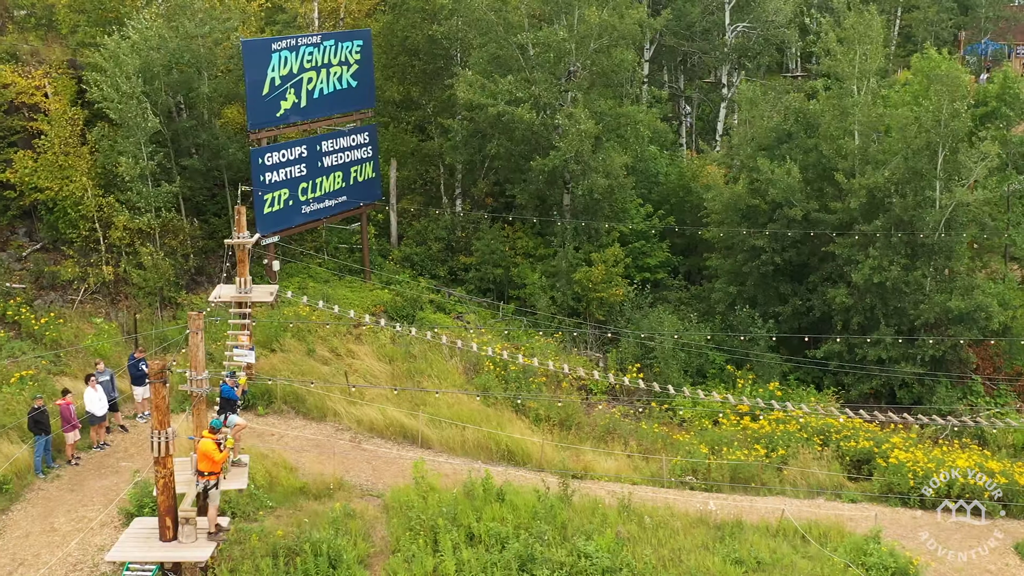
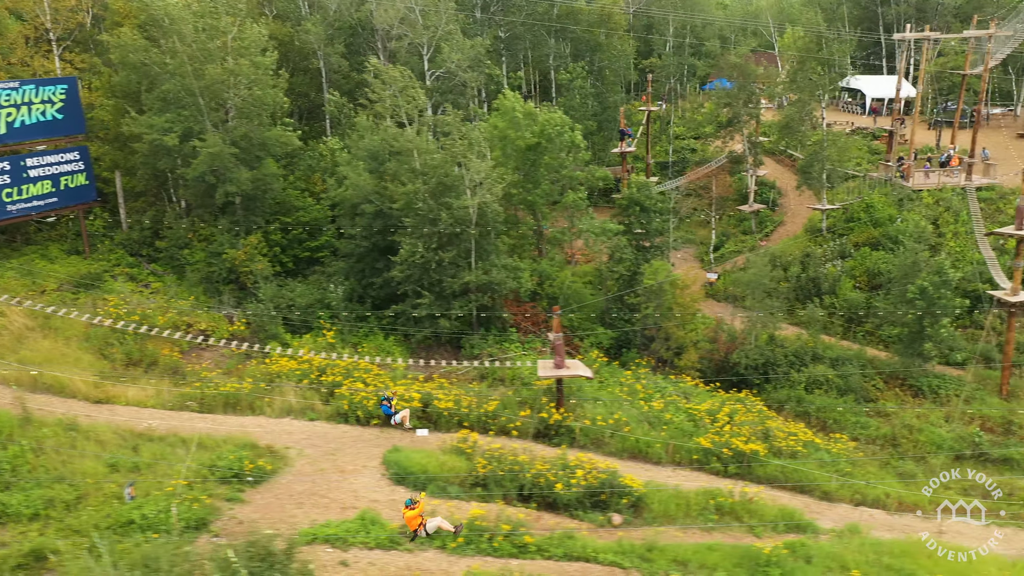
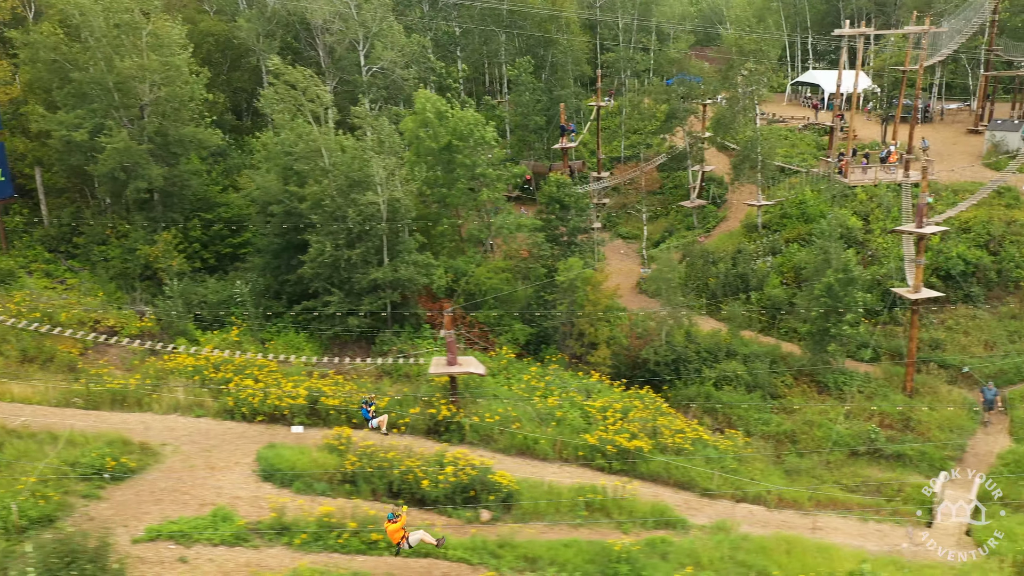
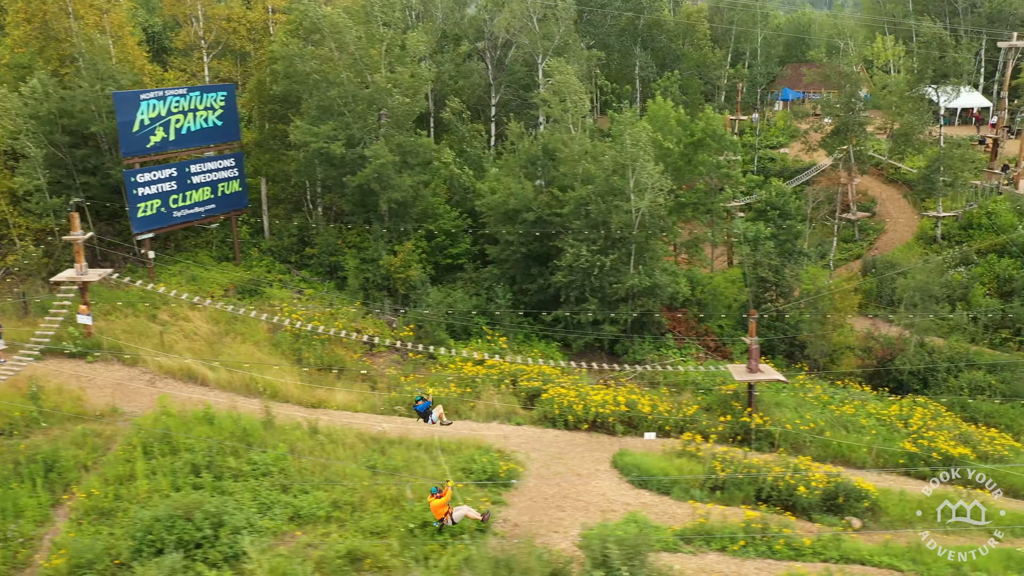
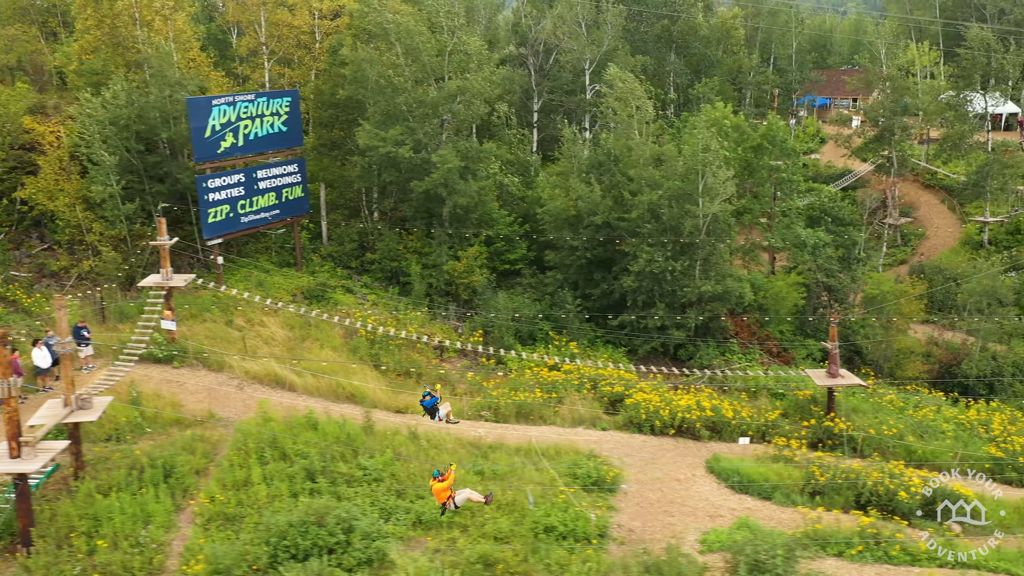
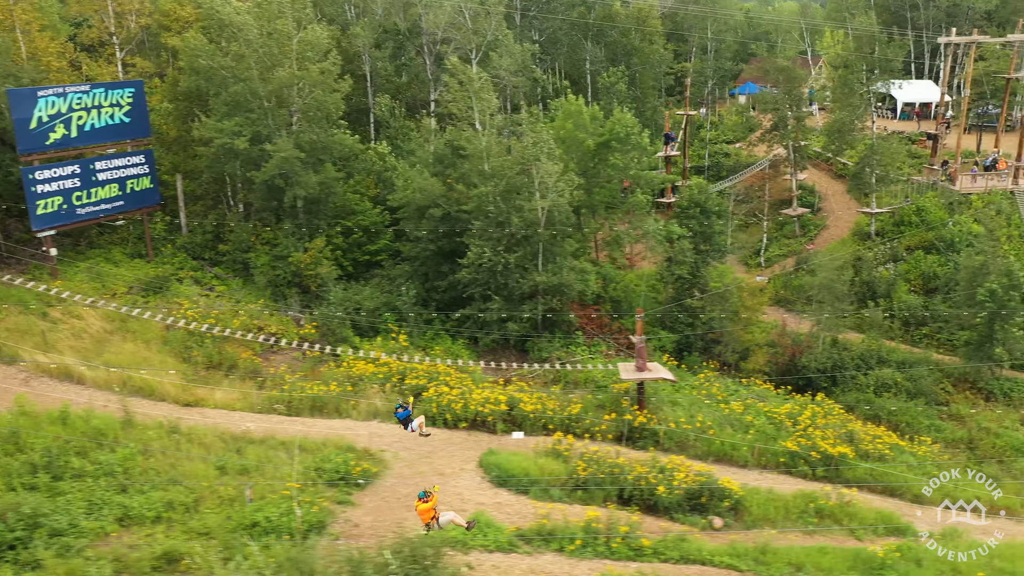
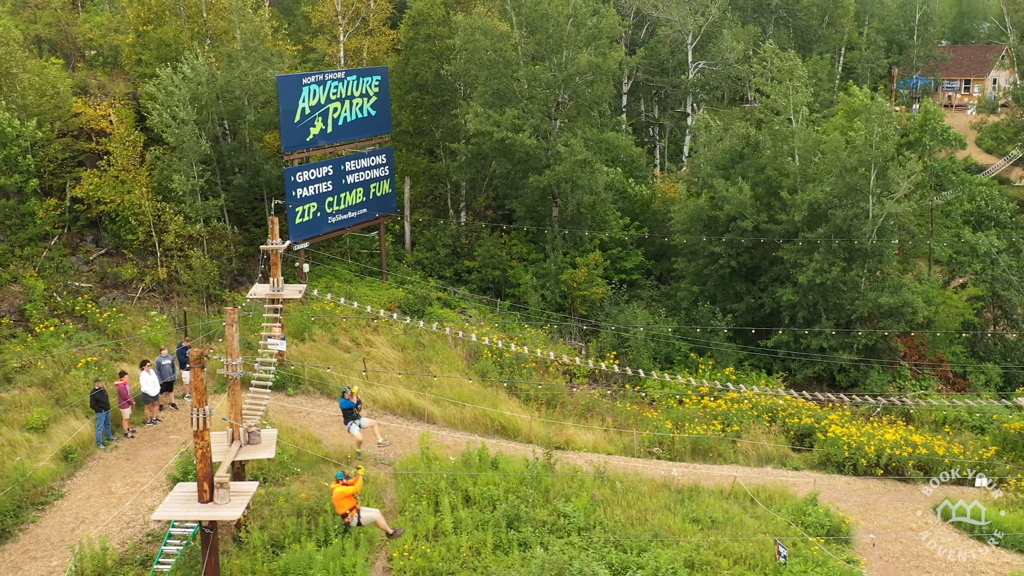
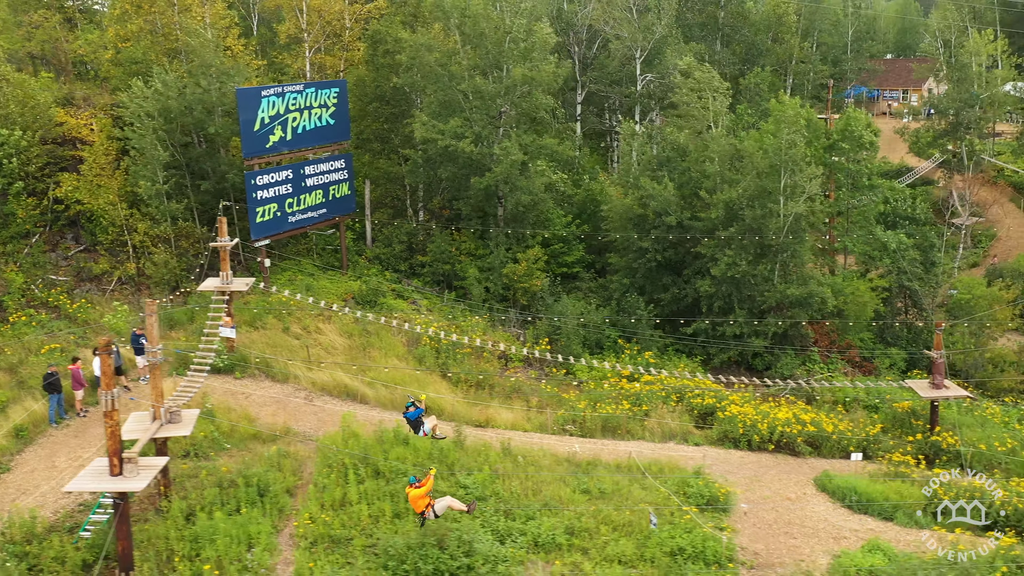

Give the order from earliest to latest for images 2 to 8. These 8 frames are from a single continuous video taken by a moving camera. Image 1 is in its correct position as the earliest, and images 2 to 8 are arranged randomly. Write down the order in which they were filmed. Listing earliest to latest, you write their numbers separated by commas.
7, 8, 5, 4, 6, 2, 3
